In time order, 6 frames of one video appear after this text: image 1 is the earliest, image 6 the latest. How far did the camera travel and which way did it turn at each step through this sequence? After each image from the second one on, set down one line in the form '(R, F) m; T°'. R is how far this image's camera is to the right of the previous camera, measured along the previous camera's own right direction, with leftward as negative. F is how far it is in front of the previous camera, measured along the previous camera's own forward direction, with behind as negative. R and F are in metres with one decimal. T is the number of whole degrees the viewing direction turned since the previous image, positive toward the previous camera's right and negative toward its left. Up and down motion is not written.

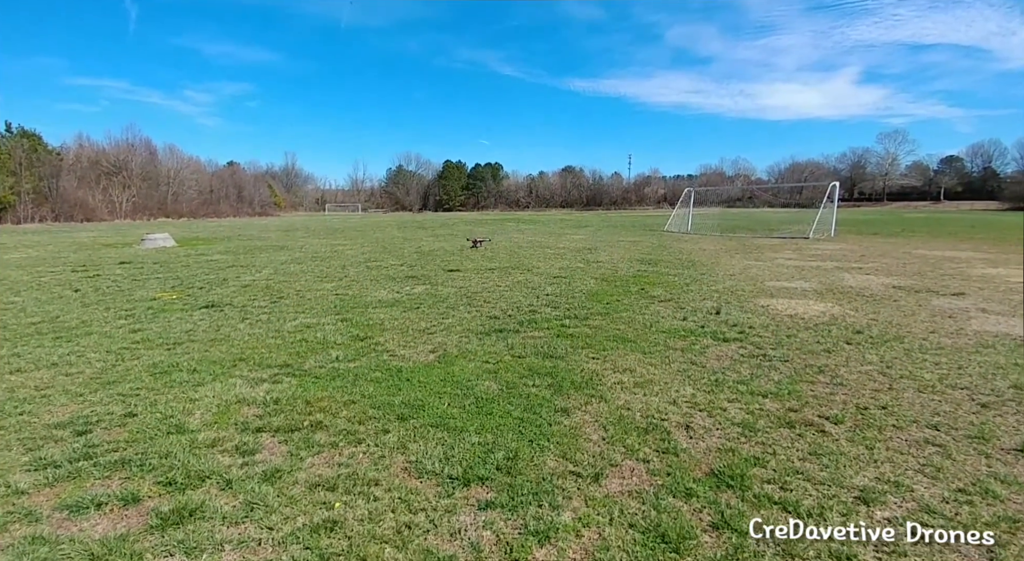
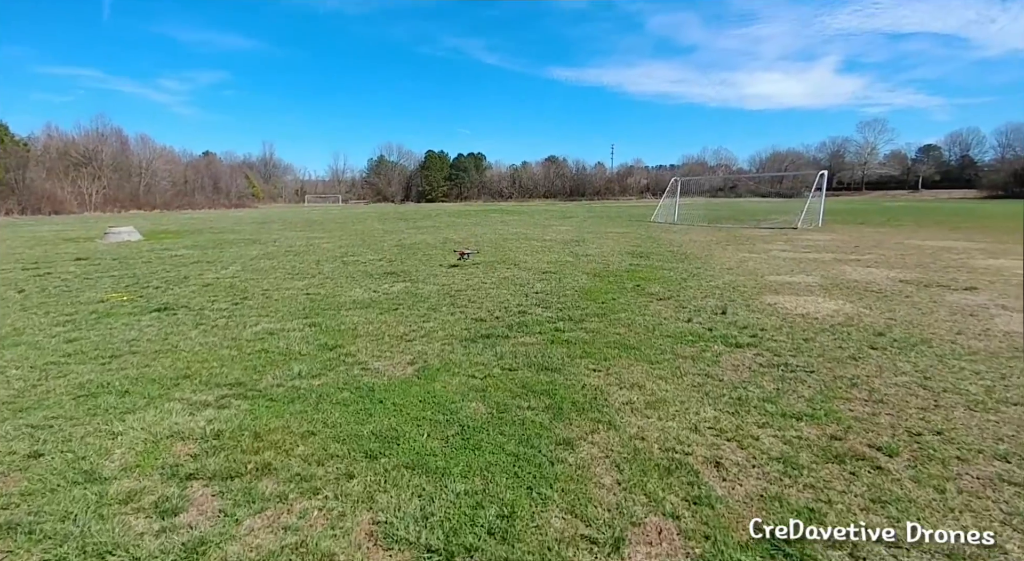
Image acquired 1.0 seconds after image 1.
(0.0, +0.6) m; +2°
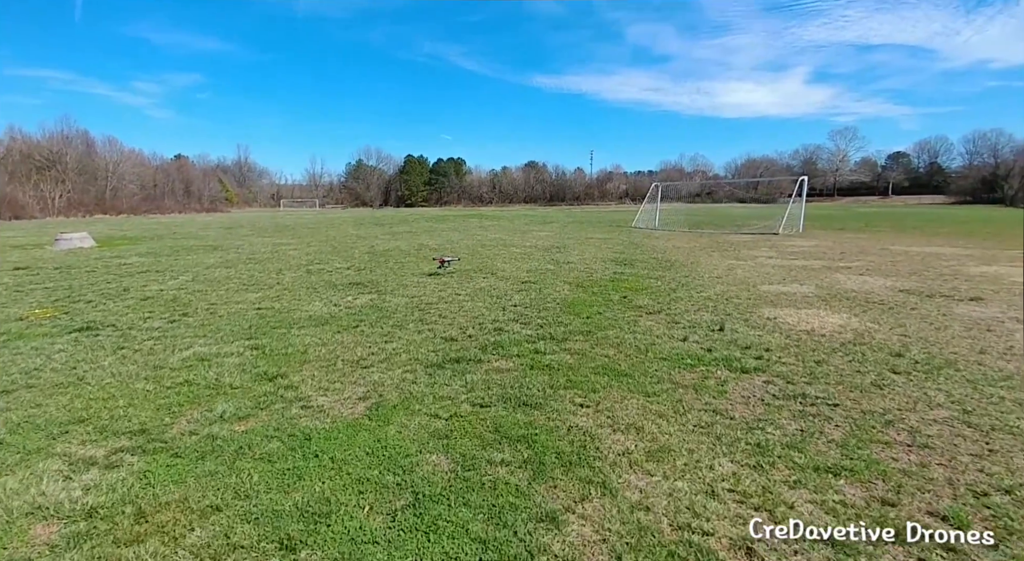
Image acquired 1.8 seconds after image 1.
(+0.1, +0.6) m; +2°
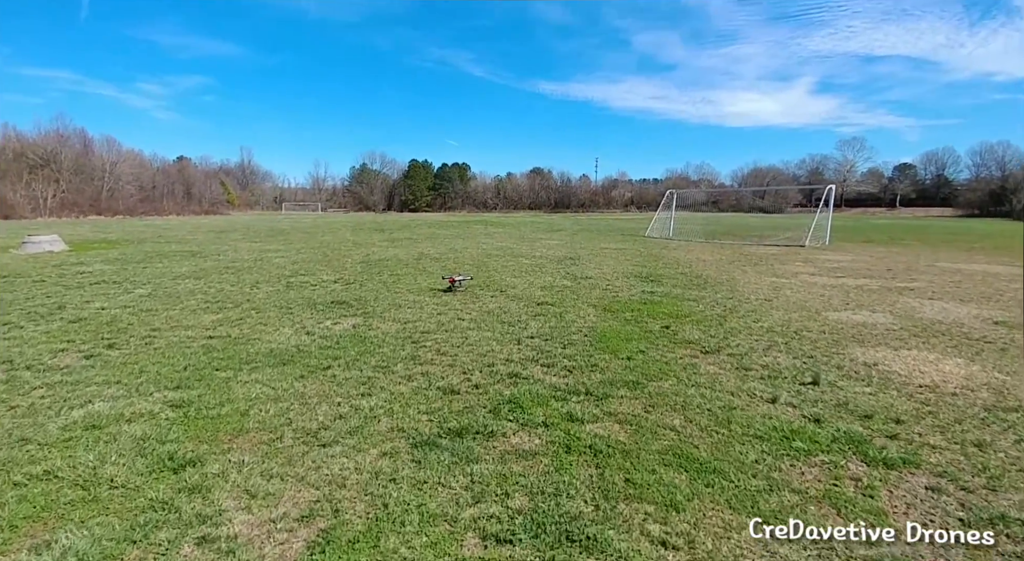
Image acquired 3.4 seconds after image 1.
(-0.1, +1.3) m; 0°
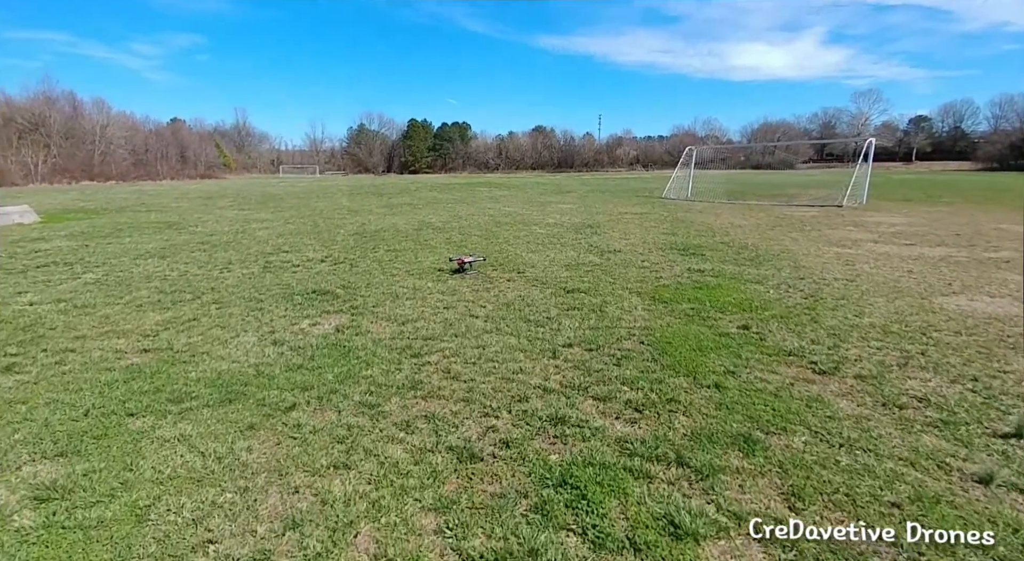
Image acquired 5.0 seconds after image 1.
(-0.2, +1.3) m; 0°
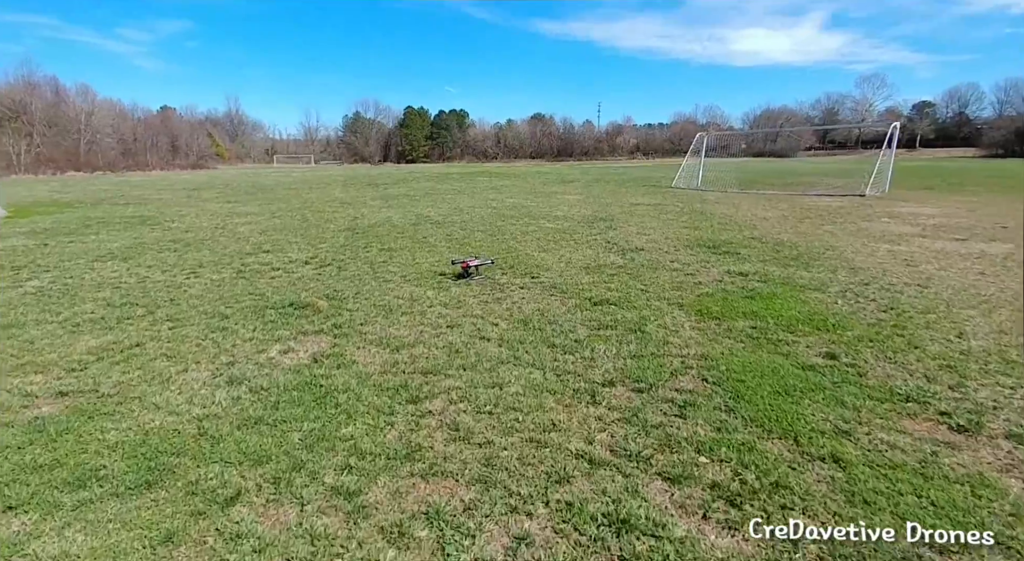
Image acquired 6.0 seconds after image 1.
(-0.2, +0.9) m; 0°
